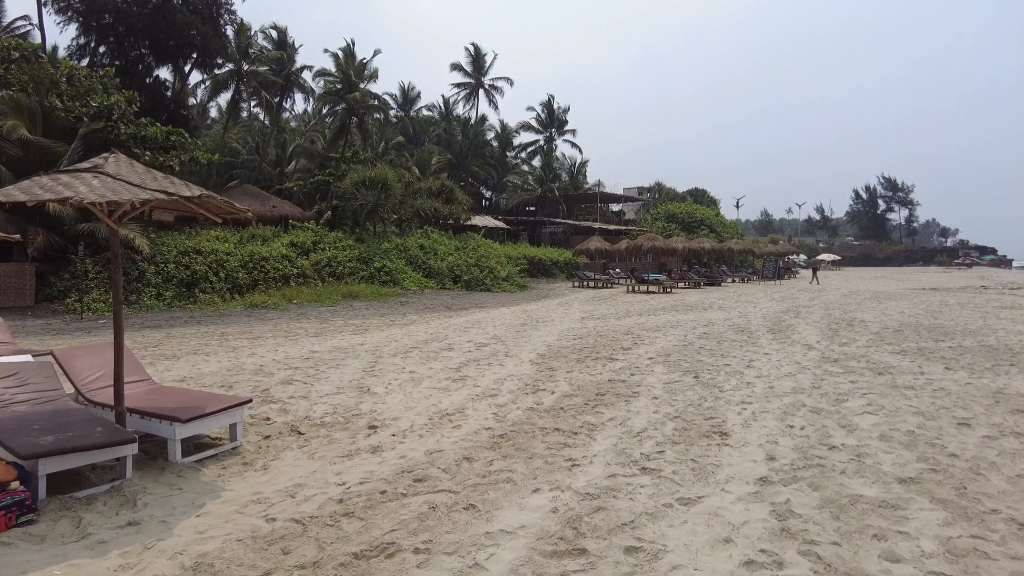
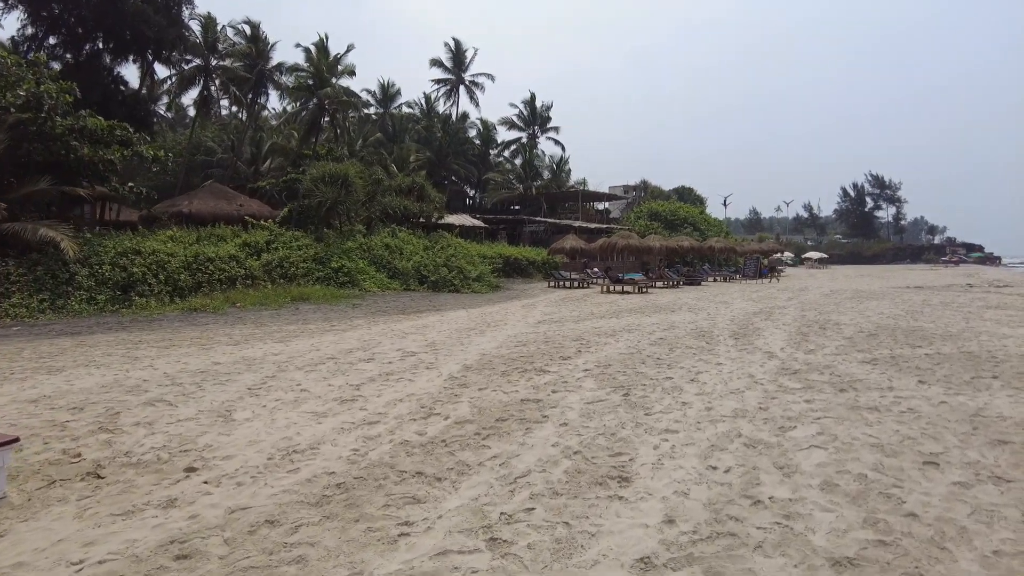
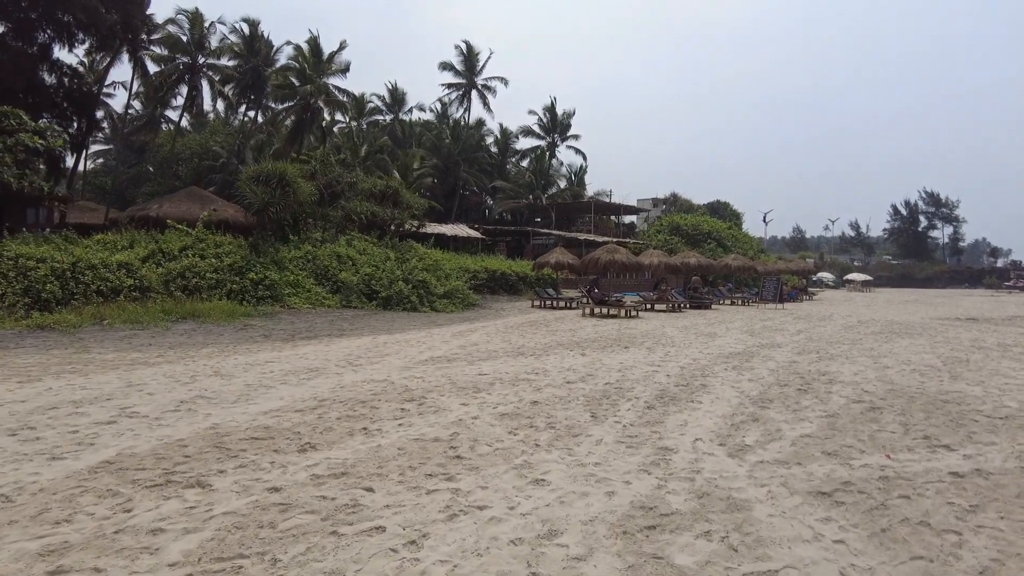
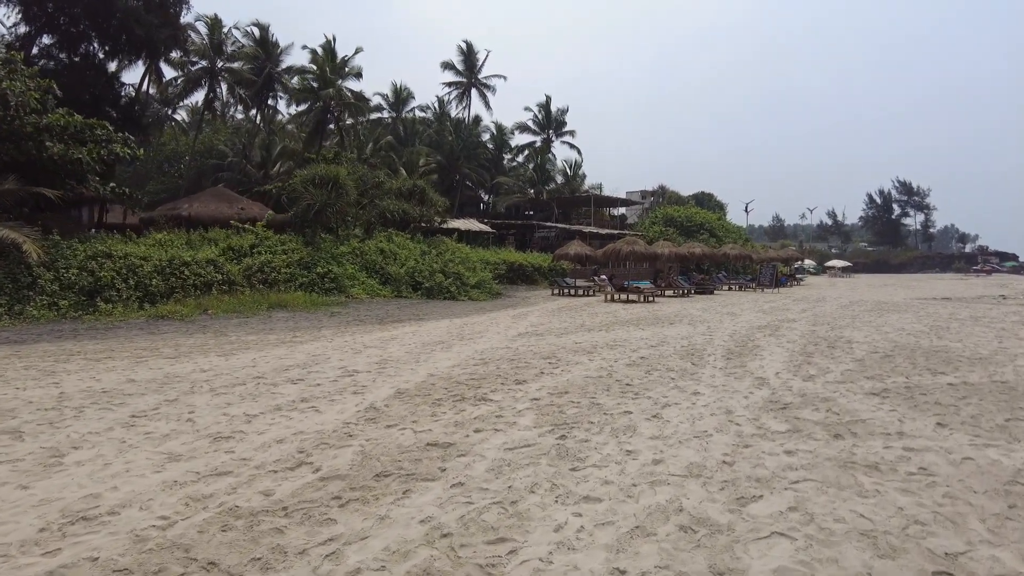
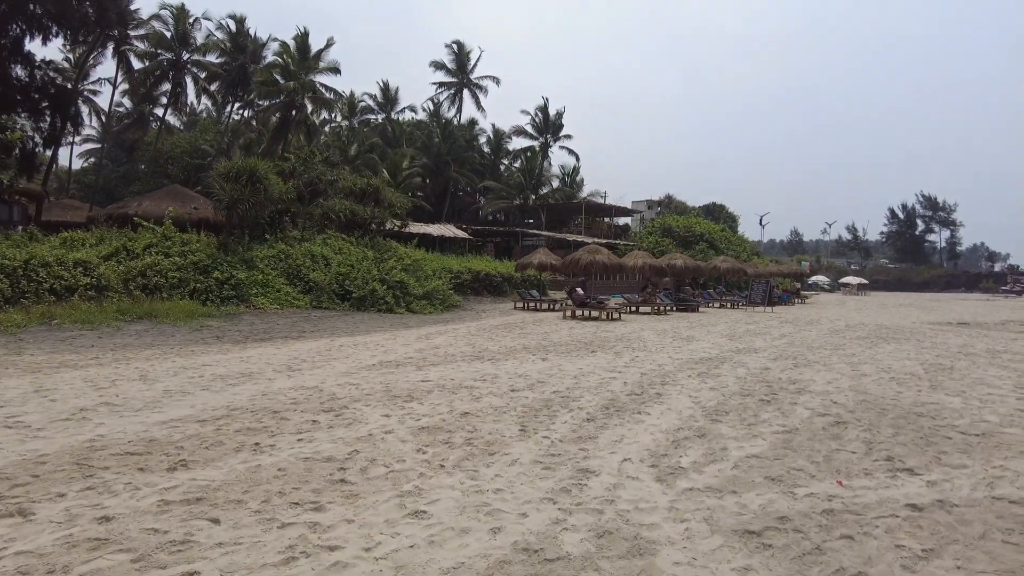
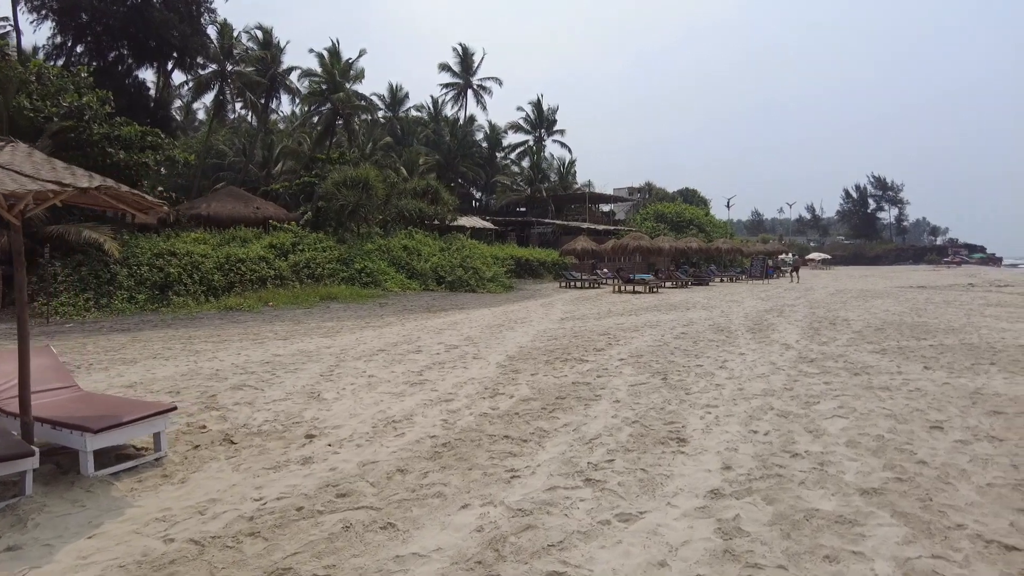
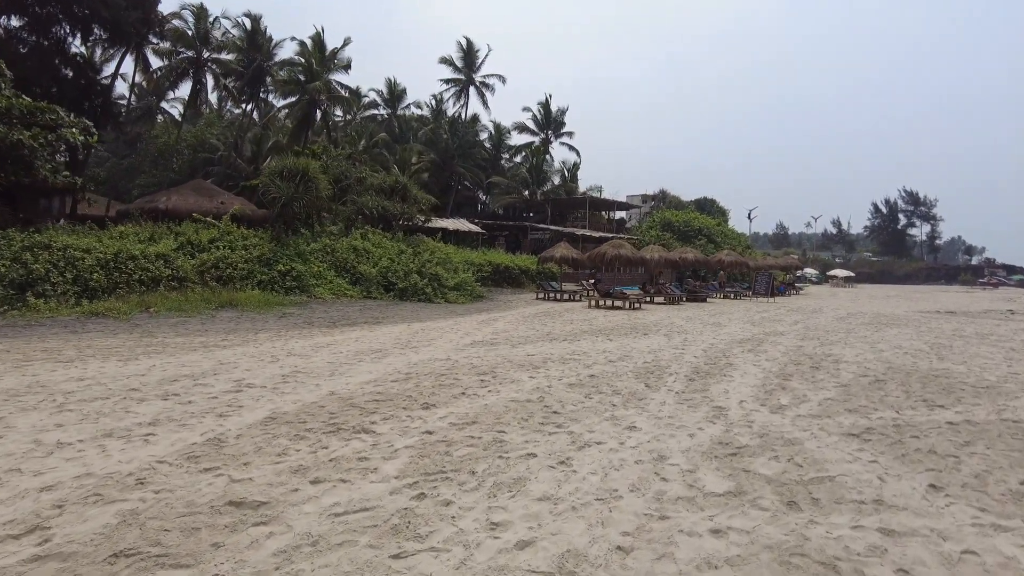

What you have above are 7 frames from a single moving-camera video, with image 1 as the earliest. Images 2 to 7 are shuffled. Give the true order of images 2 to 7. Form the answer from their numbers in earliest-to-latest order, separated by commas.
6, 2, 4, 7, 3, 5
